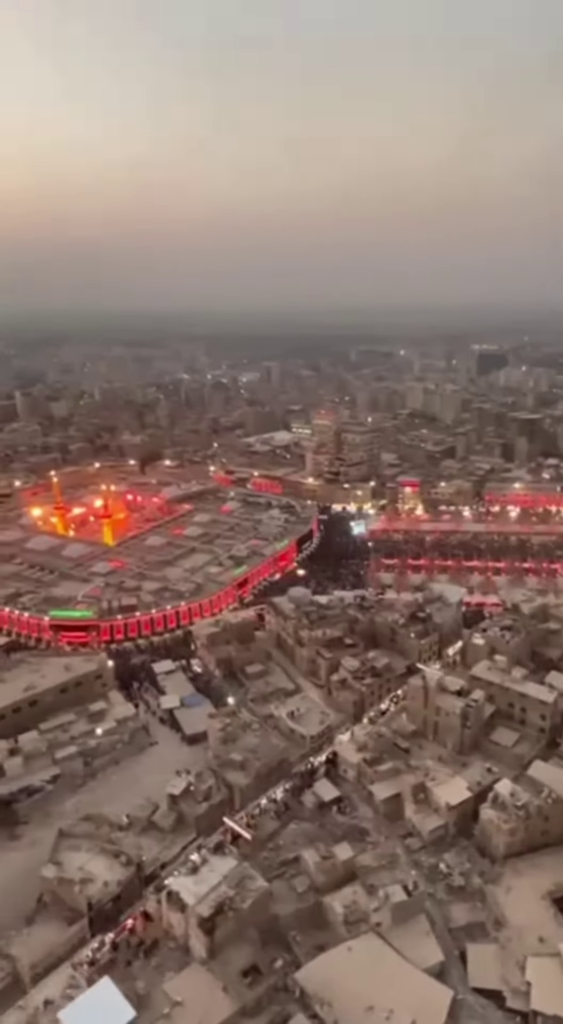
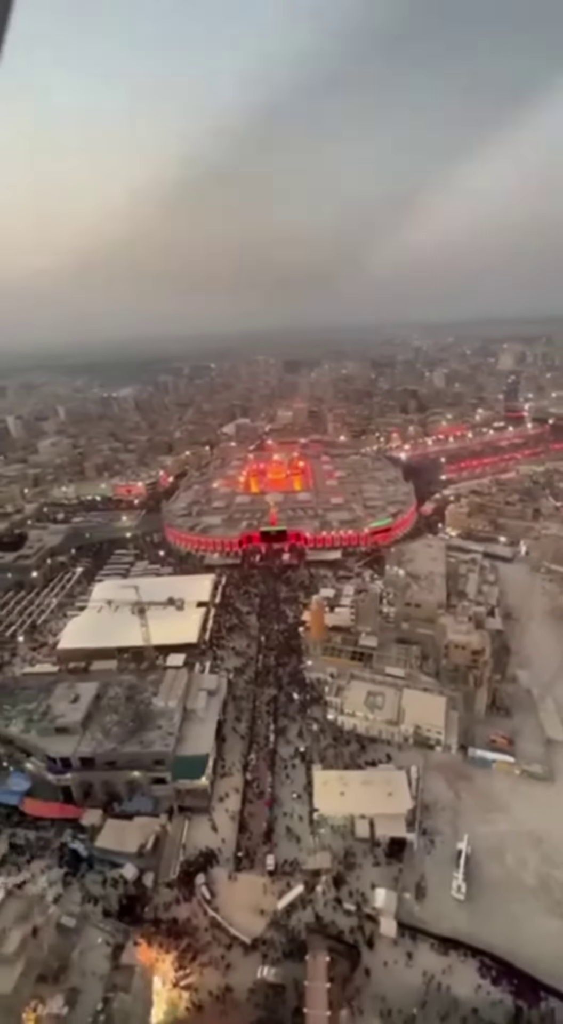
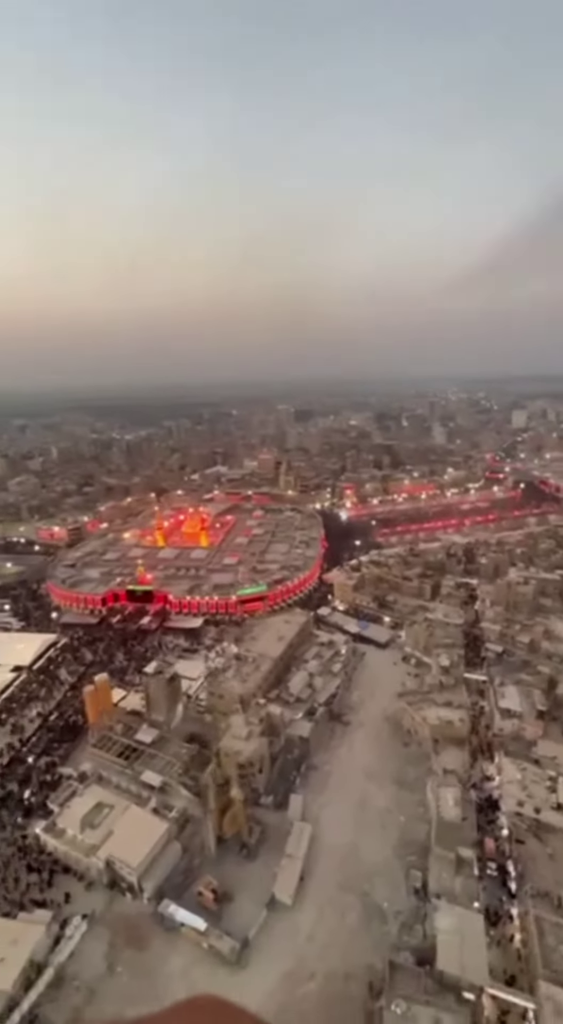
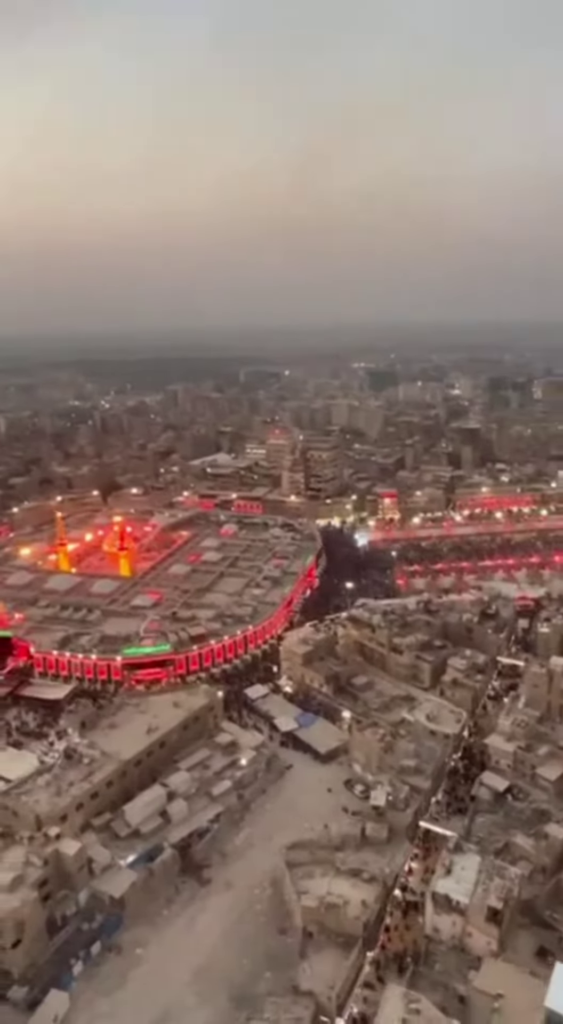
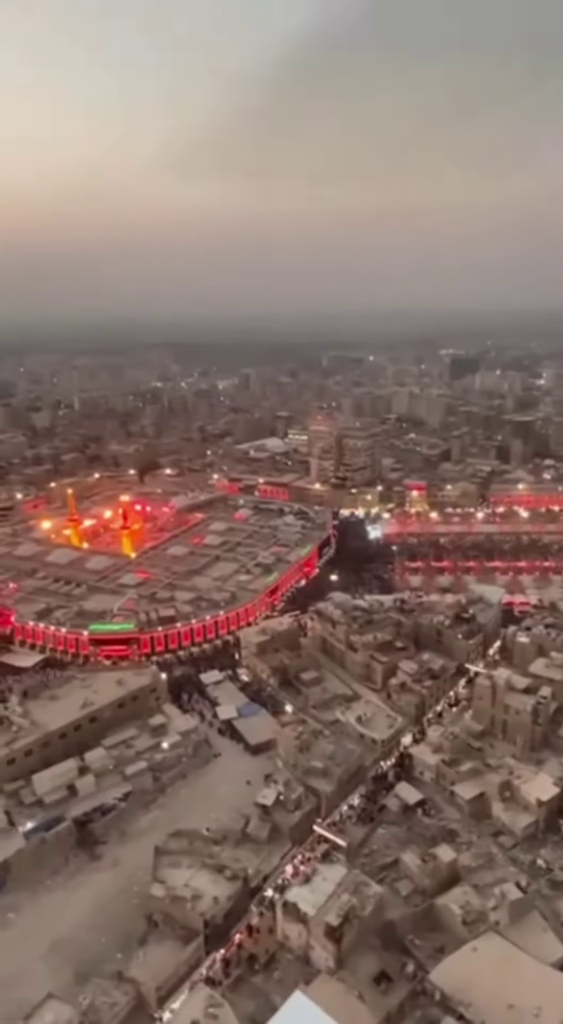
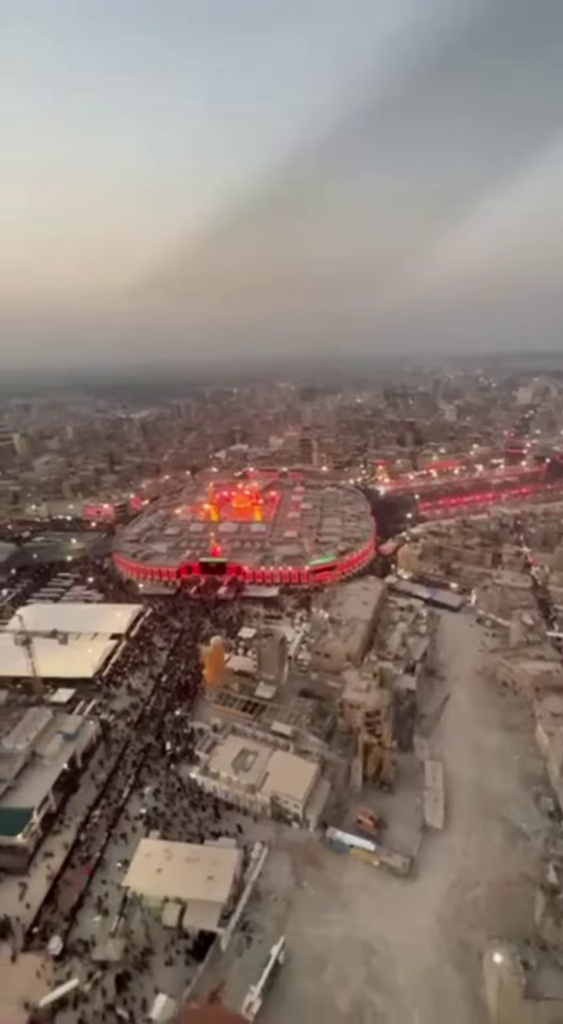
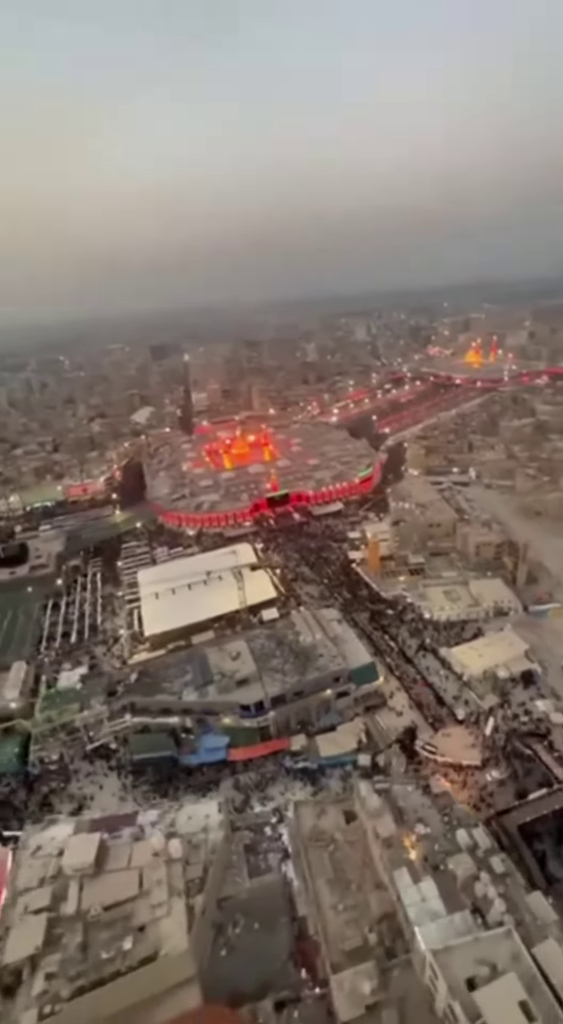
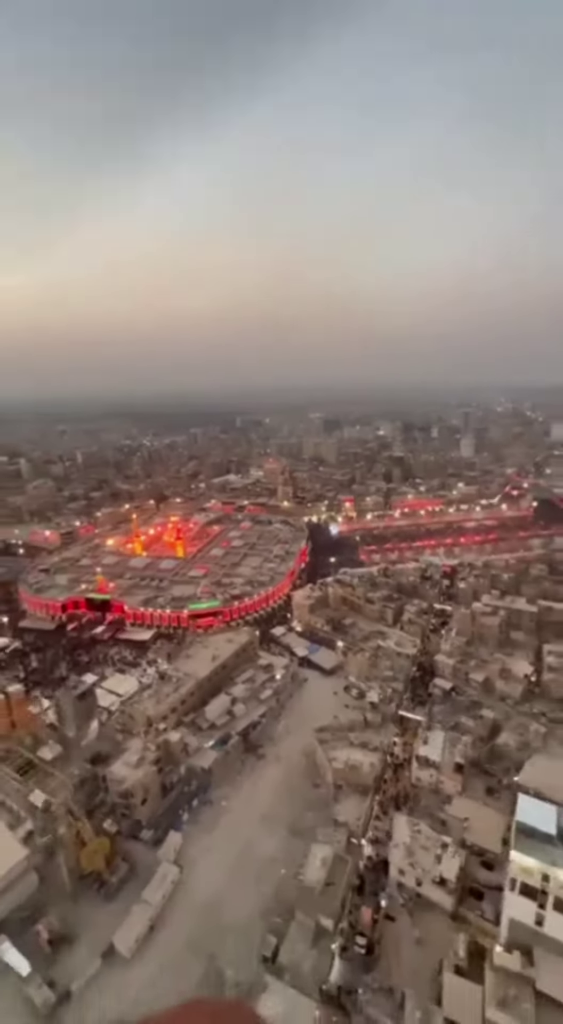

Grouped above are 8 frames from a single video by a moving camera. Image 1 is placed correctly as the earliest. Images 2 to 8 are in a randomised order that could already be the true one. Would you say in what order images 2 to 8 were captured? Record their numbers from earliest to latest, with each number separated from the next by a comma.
5, 4, 8, 3, 6, 2, 7
